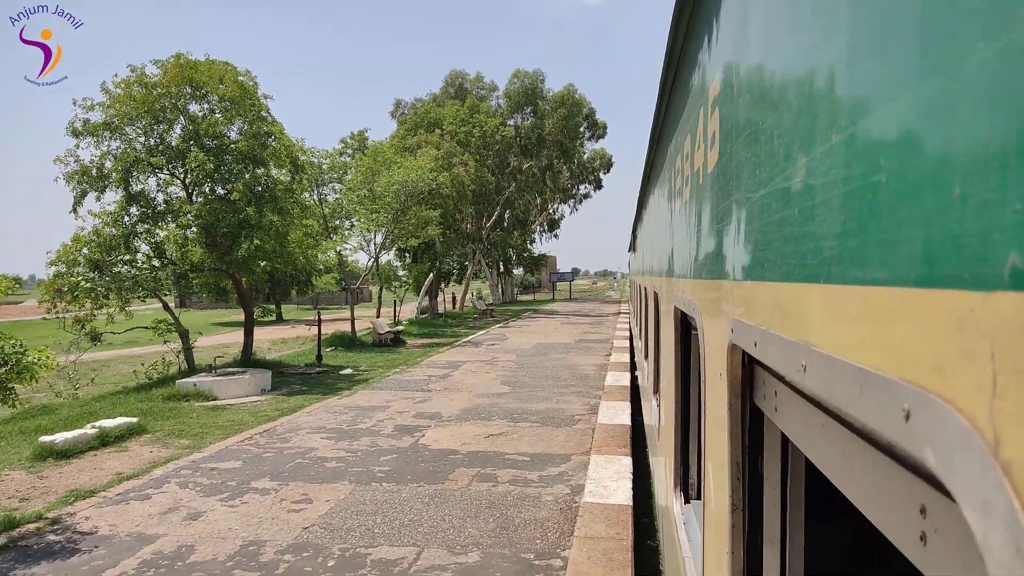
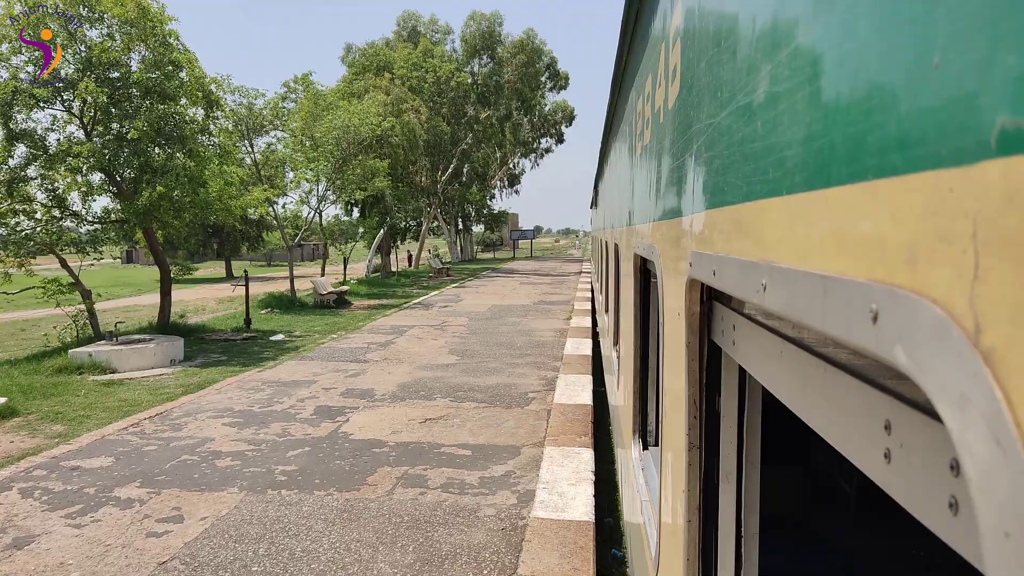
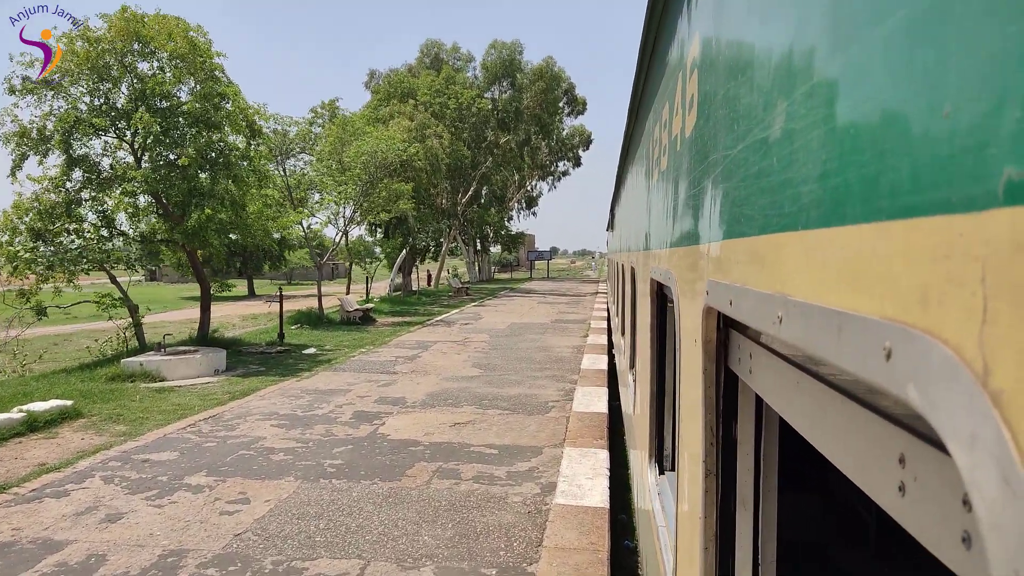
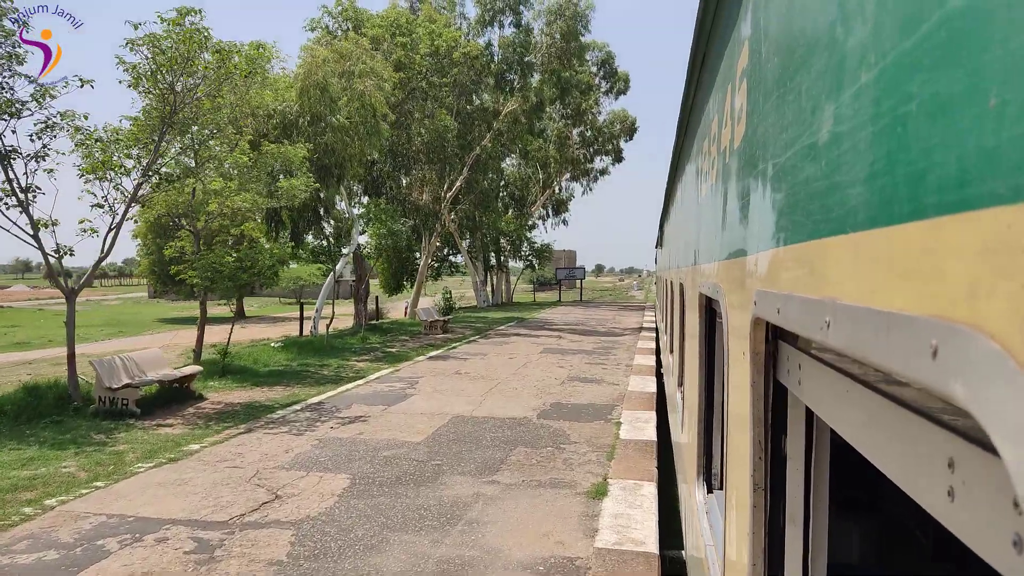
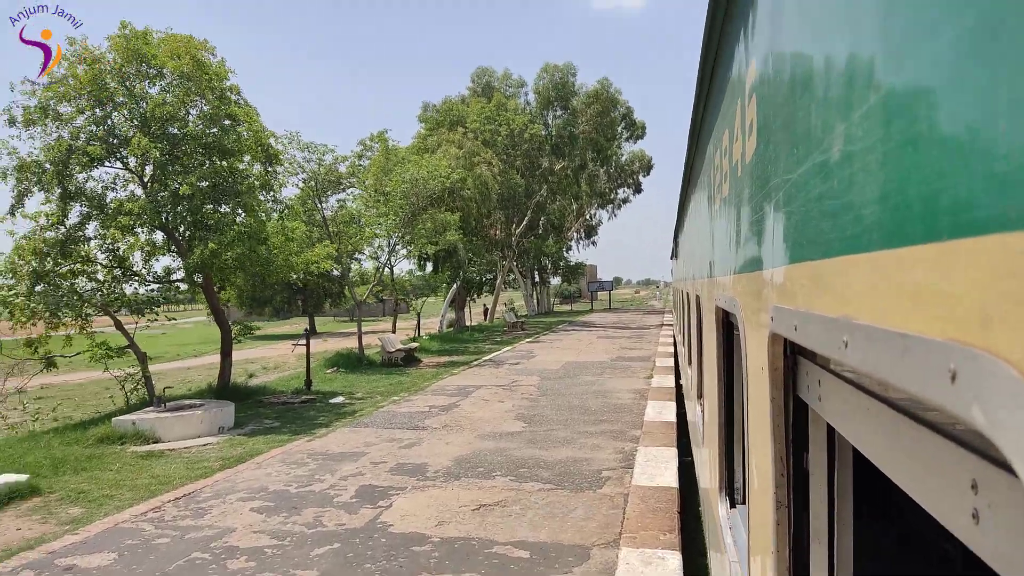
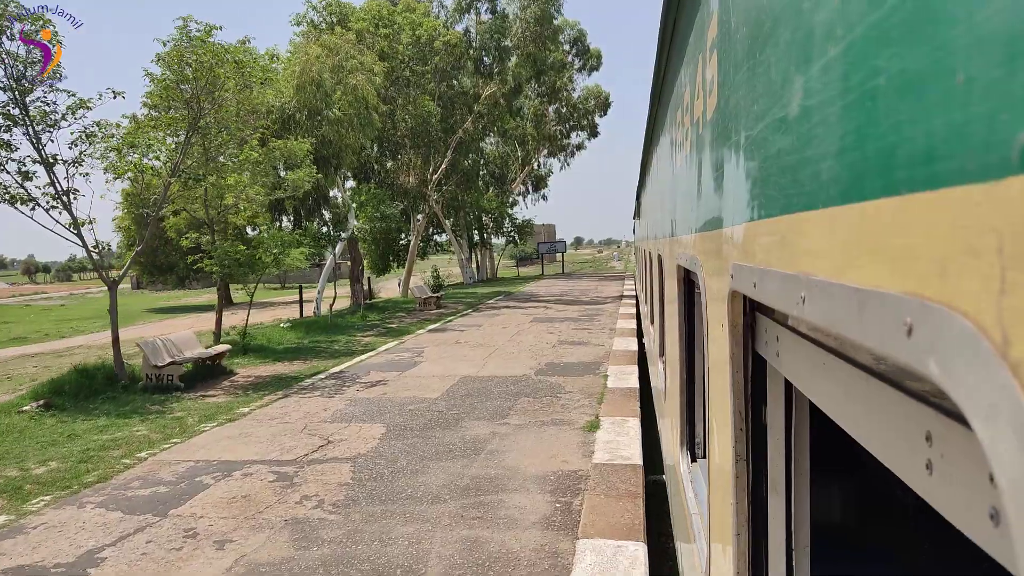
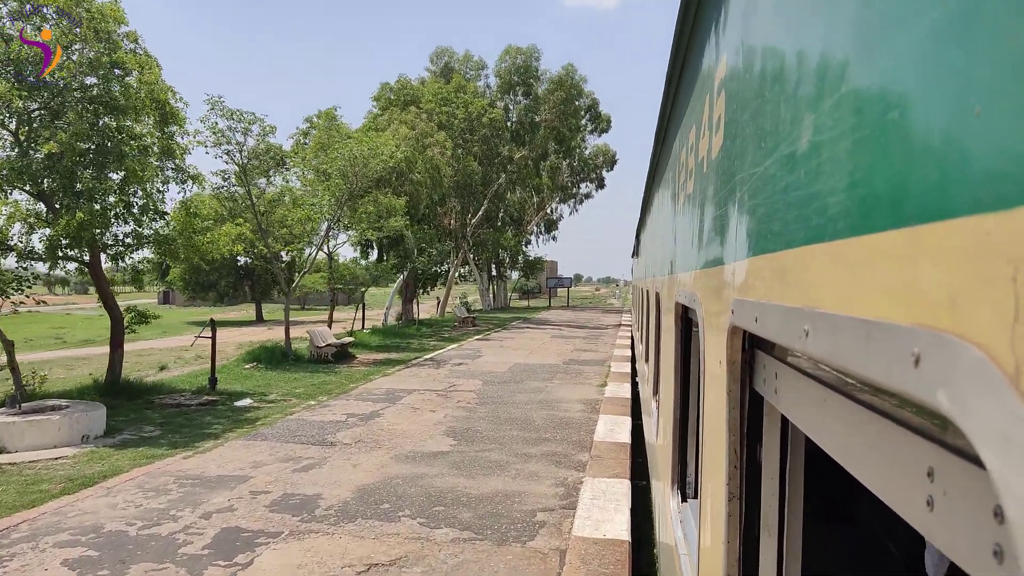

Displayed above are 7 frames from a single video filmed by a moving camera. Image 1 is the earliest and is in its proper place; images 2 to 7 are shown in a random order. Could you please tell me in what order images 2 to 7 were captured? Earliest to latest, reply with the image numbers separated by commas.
3, 2, 5, 7, 6, 4
